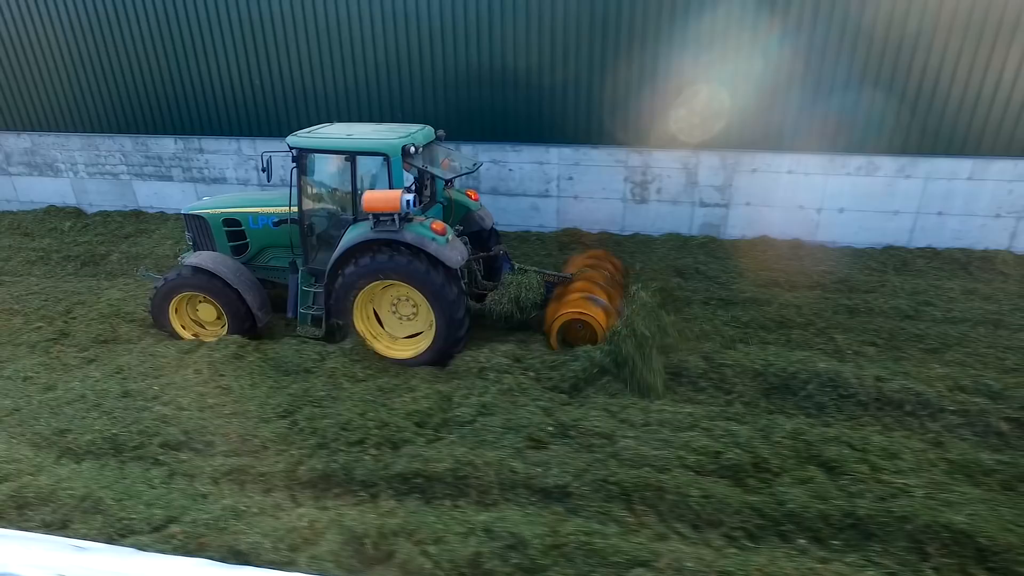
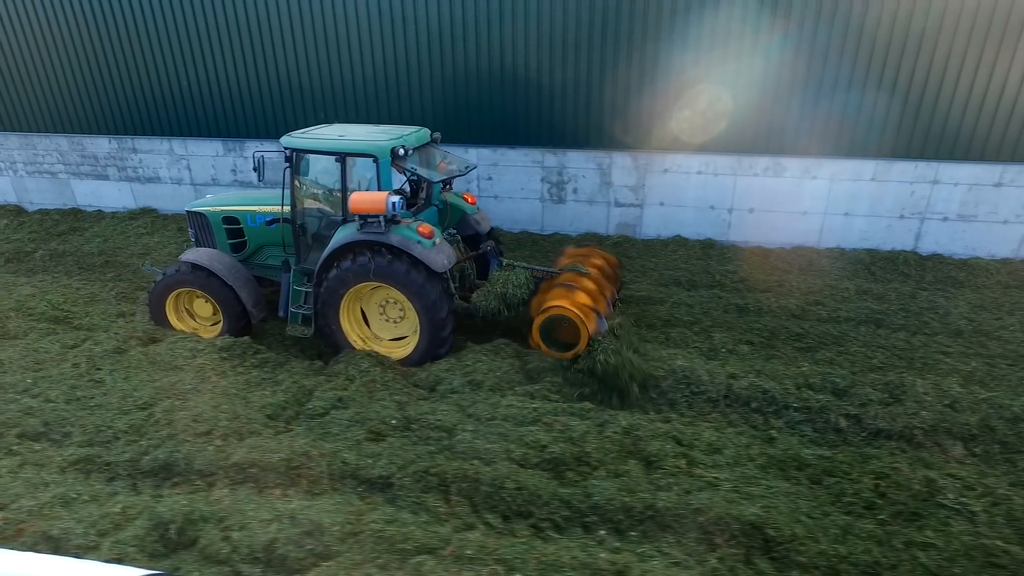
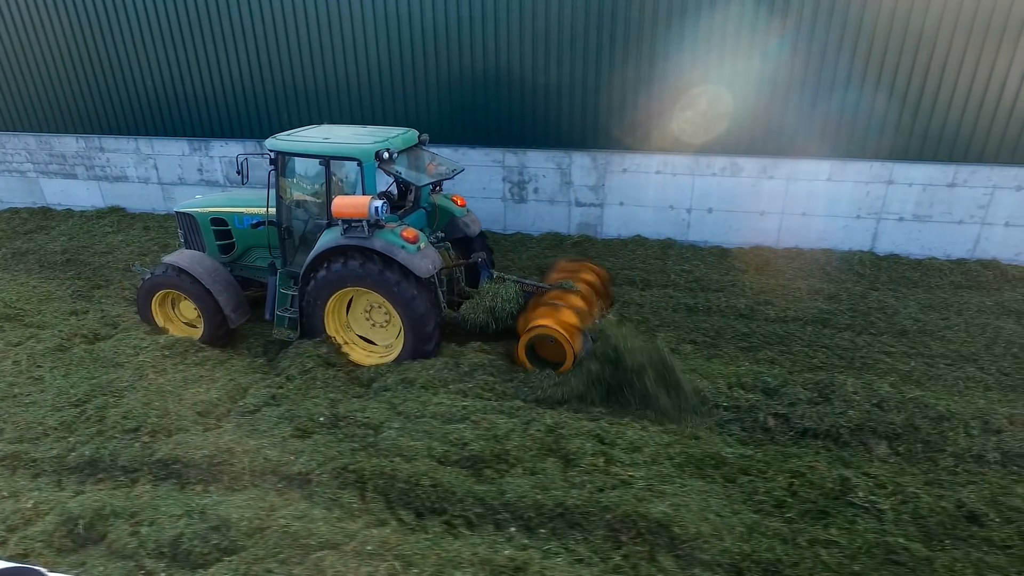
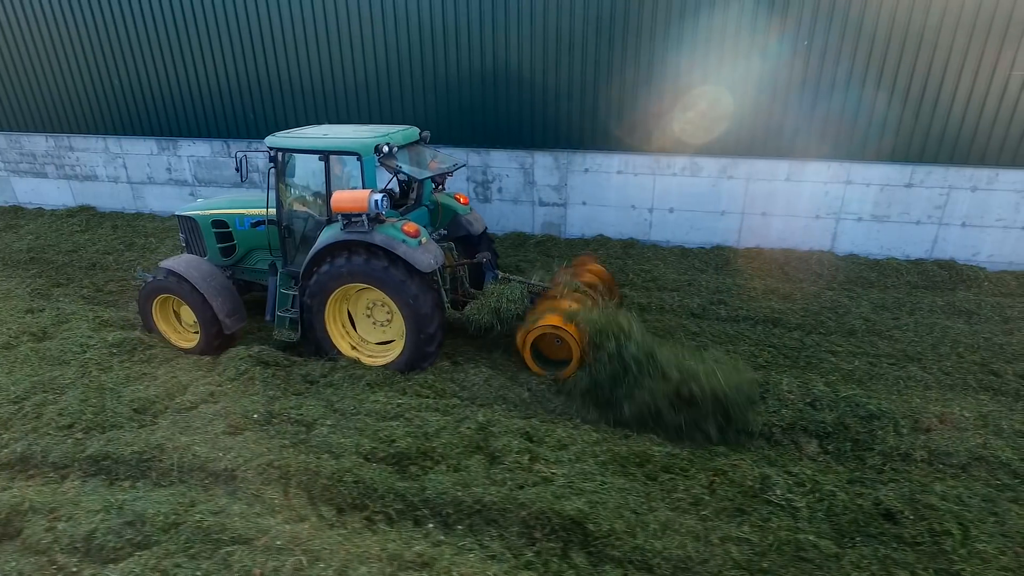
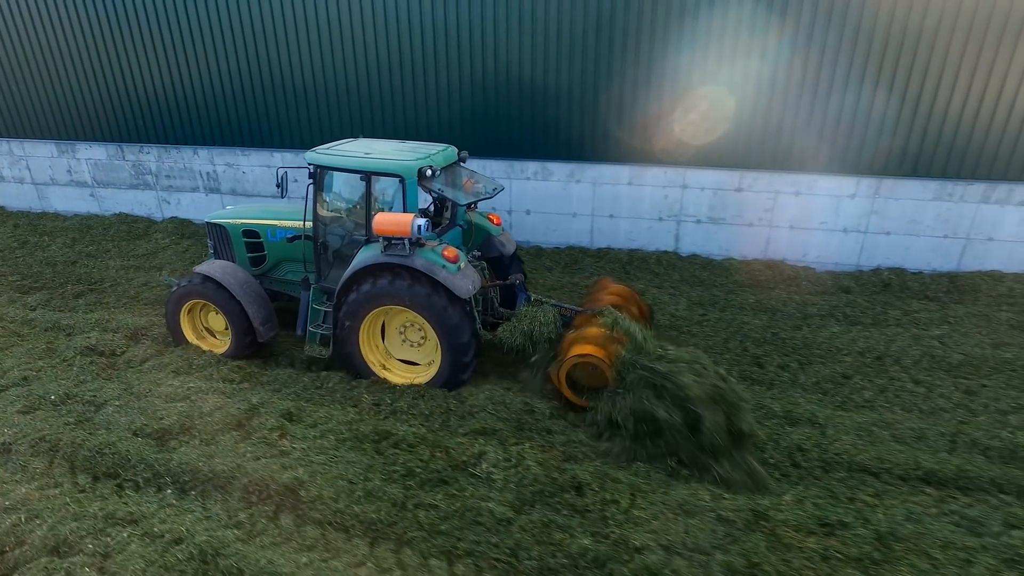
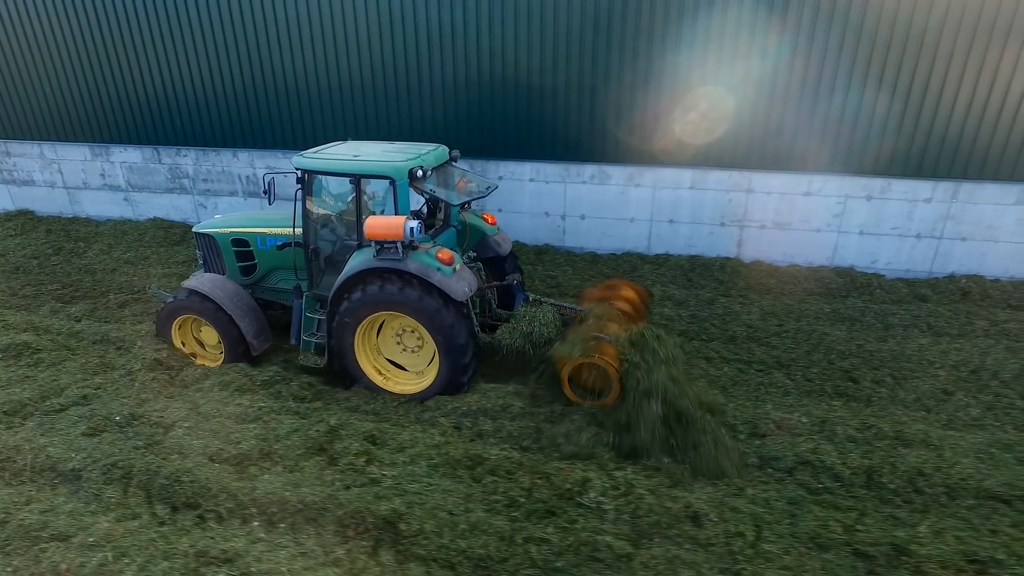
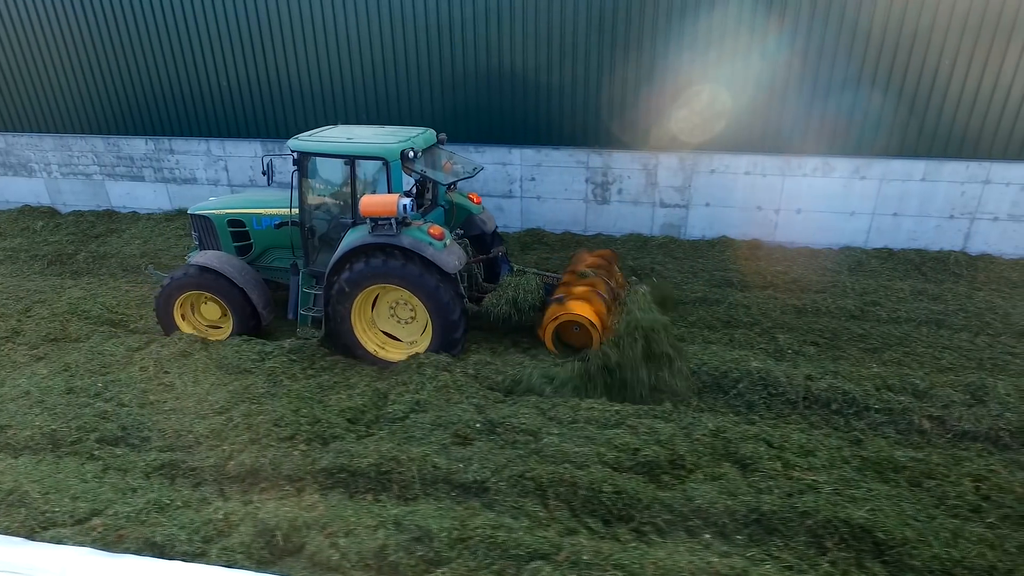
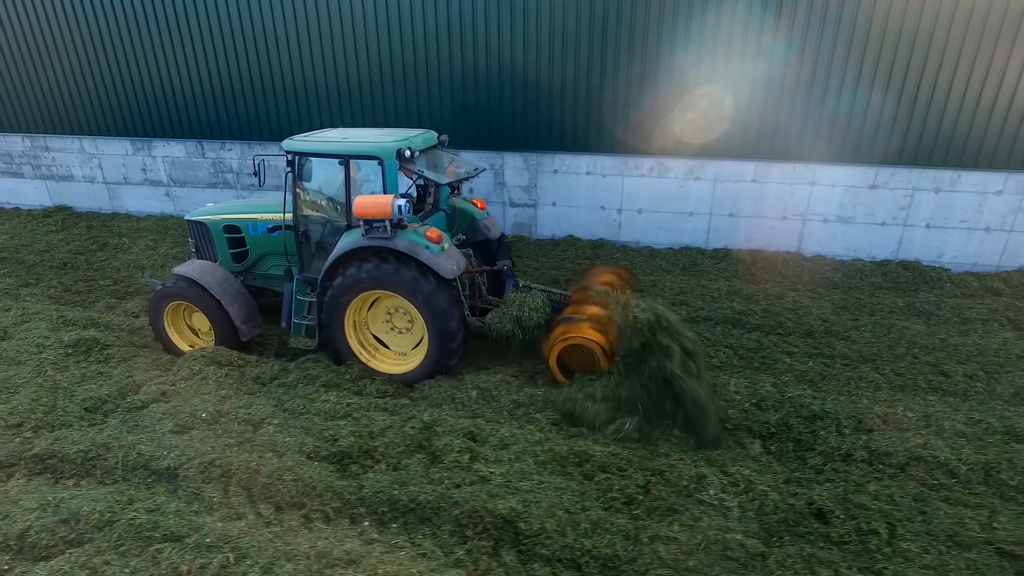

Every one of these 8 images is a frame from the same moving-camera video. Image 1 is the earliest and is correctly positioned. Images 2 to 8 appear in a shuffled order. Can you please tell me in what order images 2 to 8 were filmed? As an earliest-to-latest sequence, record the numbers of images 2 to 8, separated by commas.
7, 2, 3, 4, 8, 6, 5
